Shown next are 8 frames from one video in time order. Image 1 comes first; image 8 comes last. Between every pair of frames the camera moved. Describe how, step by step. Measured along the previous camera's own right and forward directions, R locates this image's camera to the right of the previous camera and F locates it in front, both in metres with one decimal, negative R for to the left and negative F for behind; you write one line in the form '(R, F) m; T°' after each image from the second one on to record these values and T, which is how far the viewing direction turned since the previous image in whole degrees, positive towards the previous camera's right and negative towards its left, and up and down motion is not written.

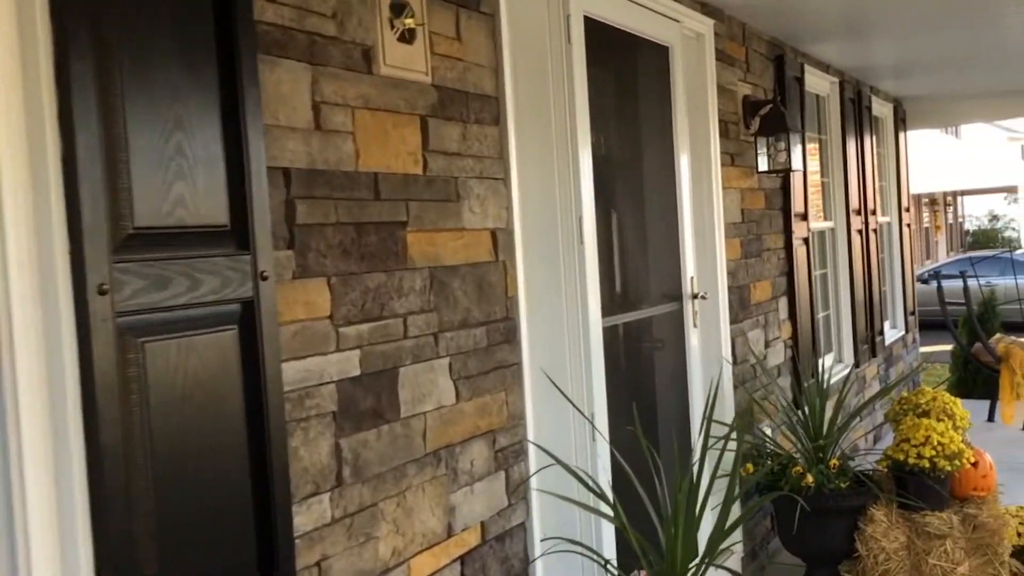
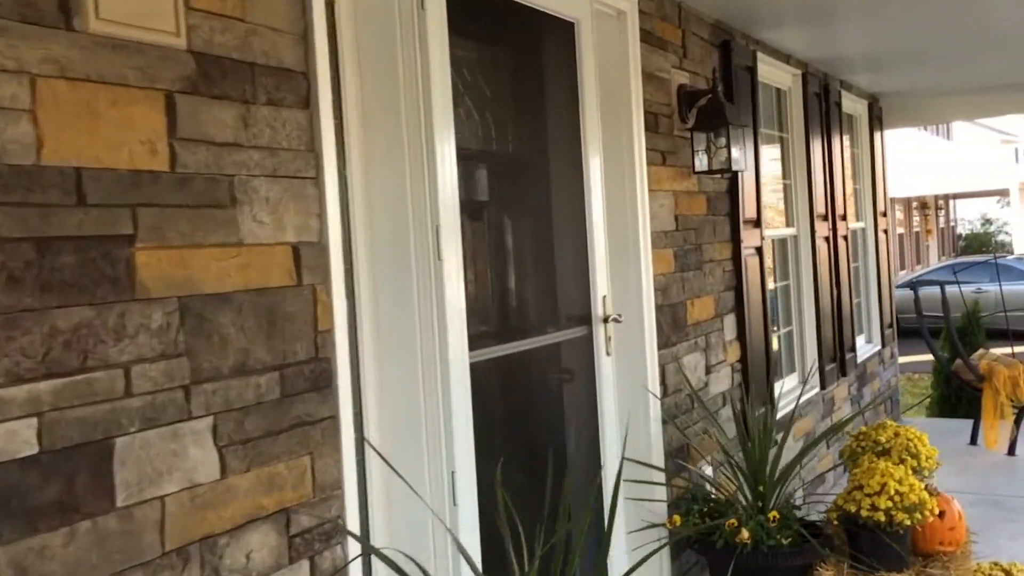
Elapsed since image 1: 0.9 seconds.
(+0.3, +0.5) m; 0°
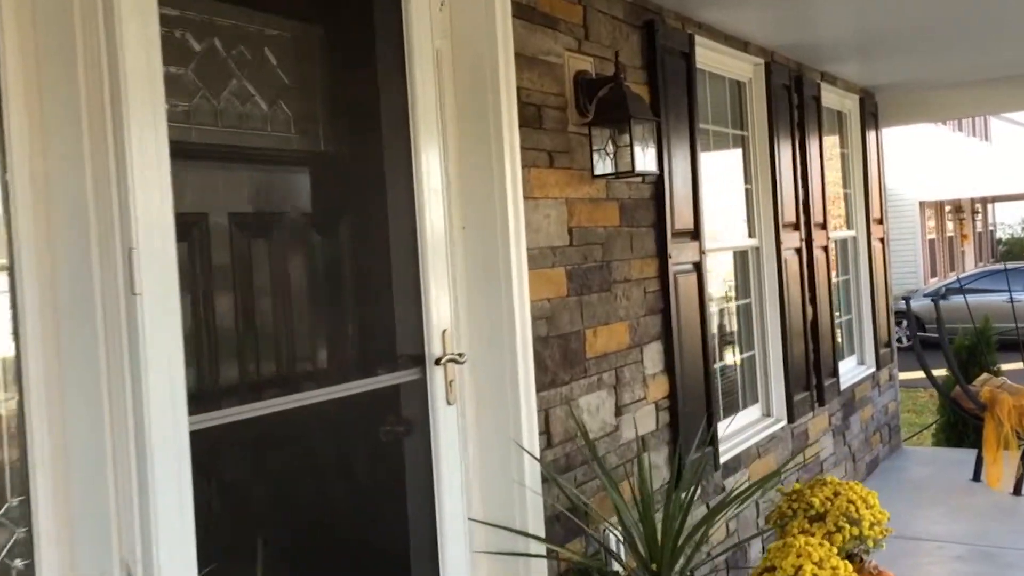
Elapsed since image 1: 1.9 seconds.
(+0.5, +0.5) m; -2°
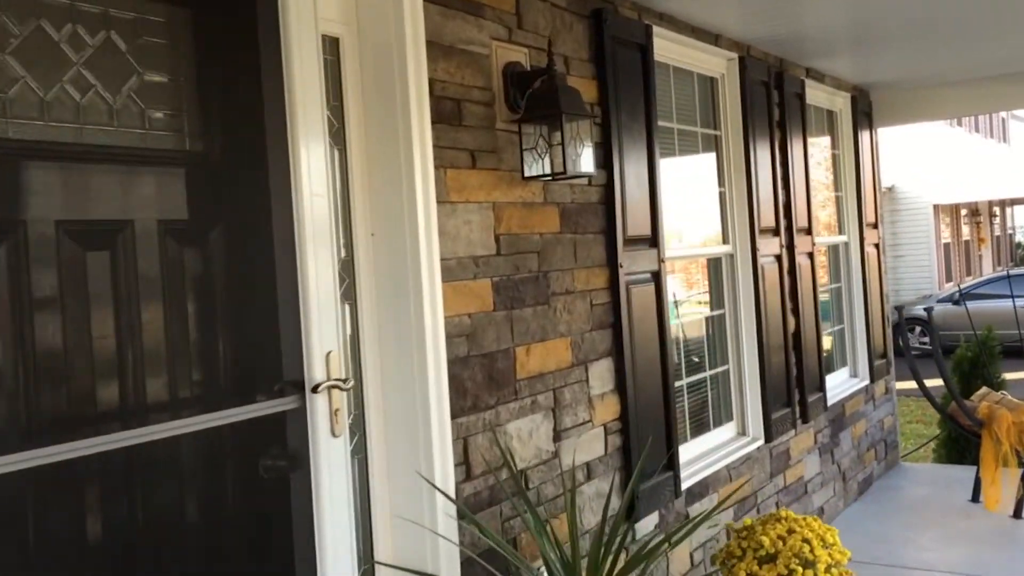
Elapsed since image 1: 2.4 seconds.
(+0.3, +0.3) m; -1°
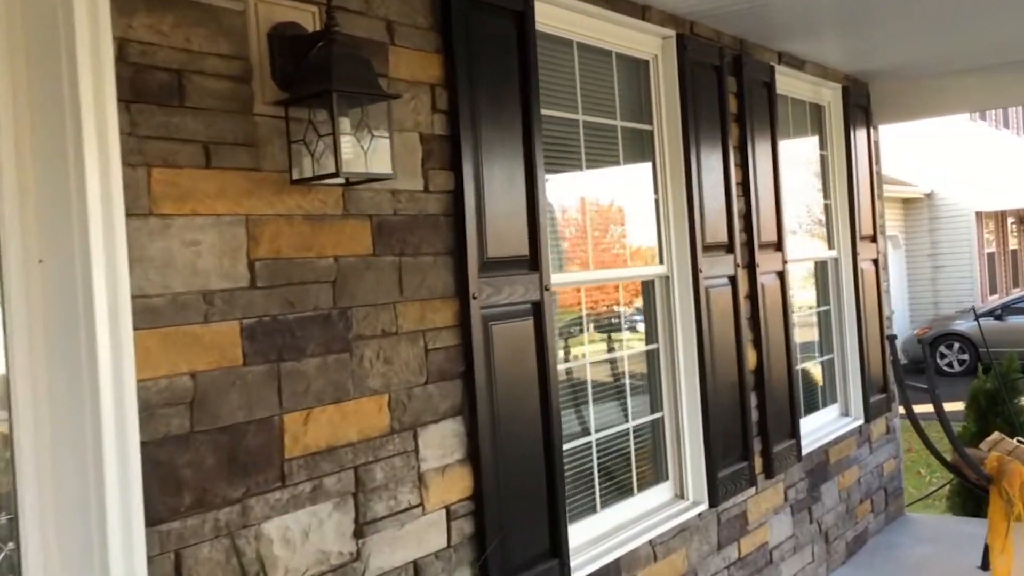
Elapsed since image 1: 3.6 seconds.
(+0.5, +0.7) m; -3°
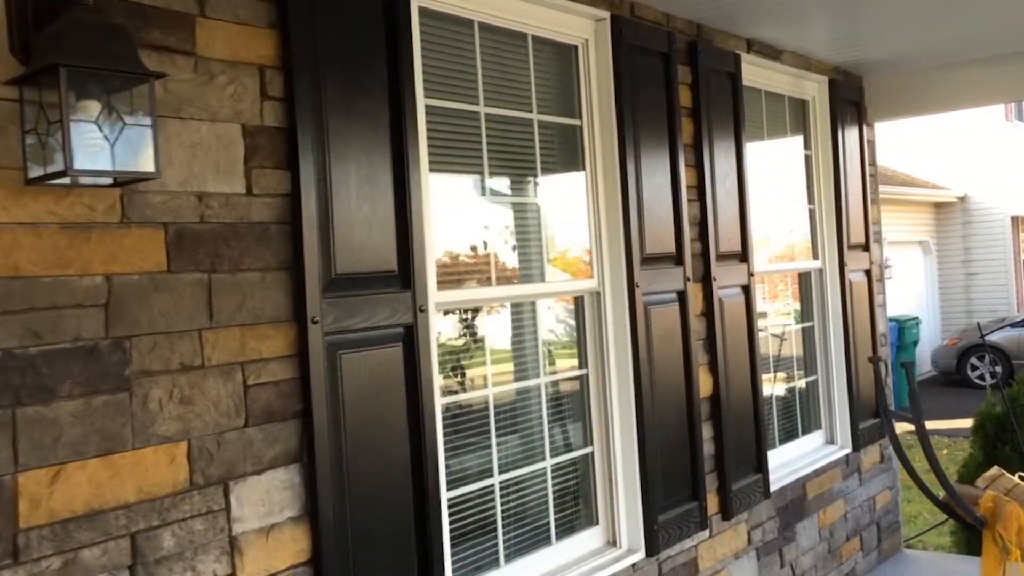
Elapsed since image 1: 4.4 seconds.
(+0.4, +0.4) m; -2°
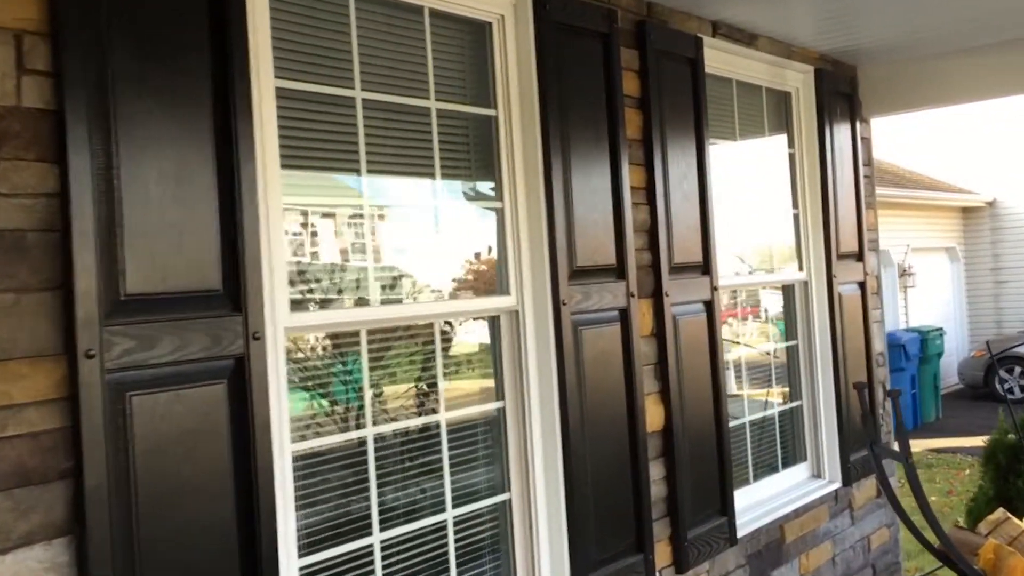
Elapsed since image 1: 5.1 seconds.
(+0.3, +0.4) m; -2°
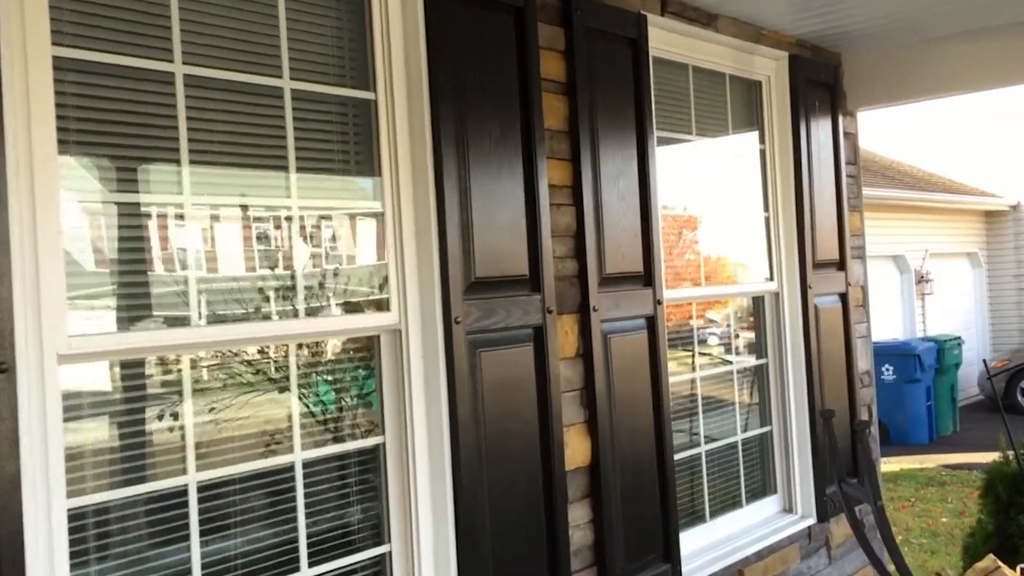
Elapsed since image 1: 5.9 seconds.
(+0.3, +0.4) m; -1°
